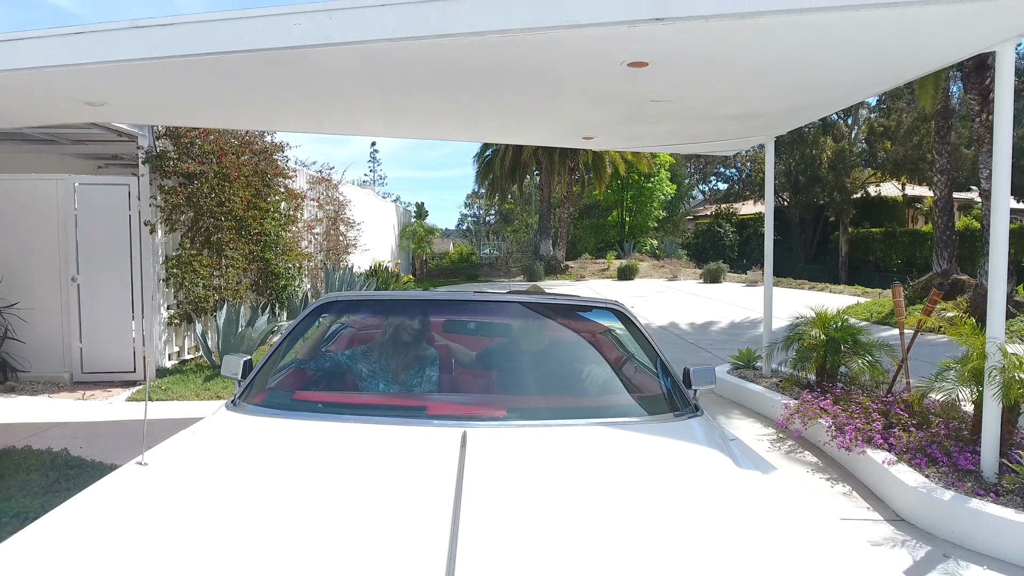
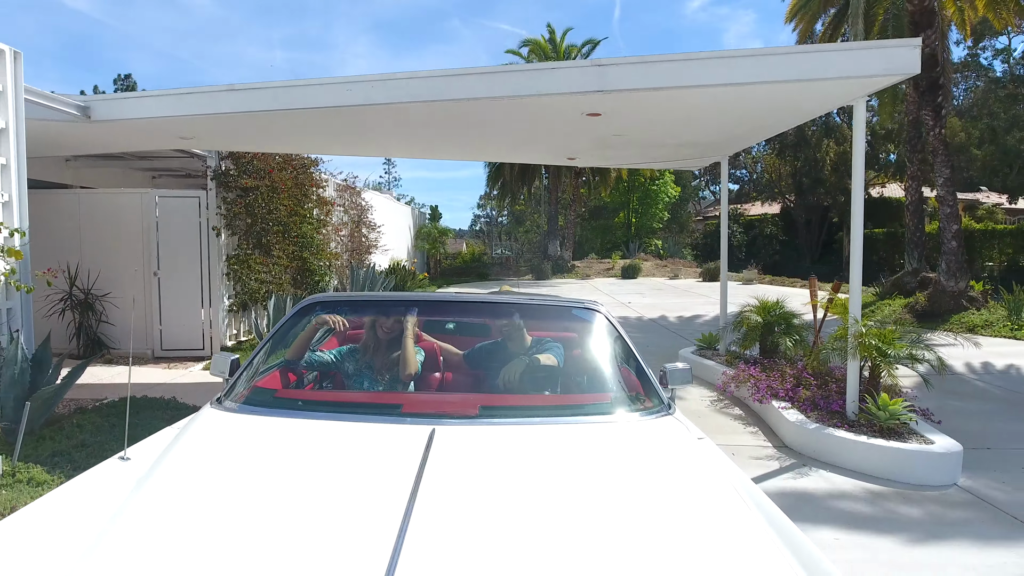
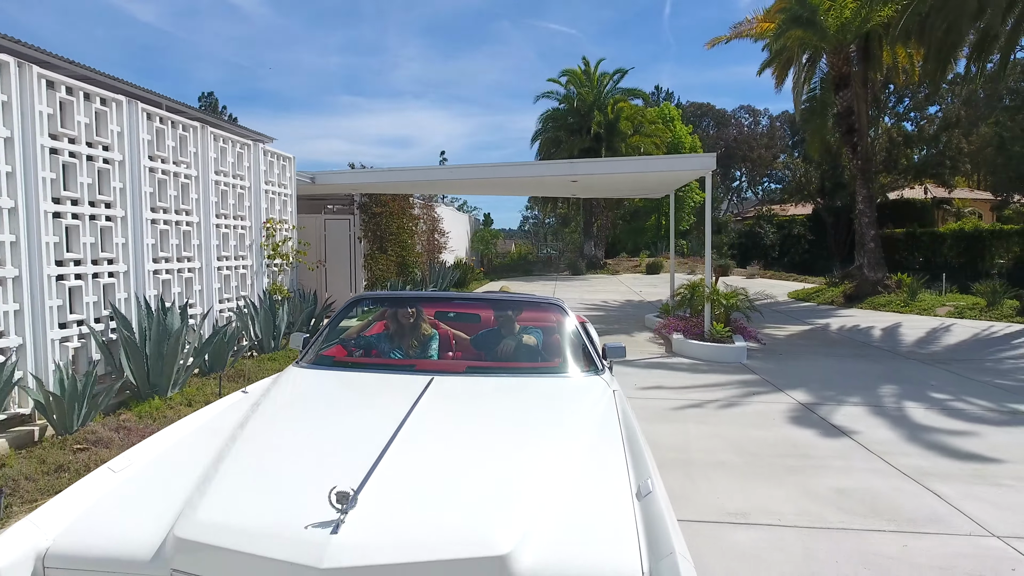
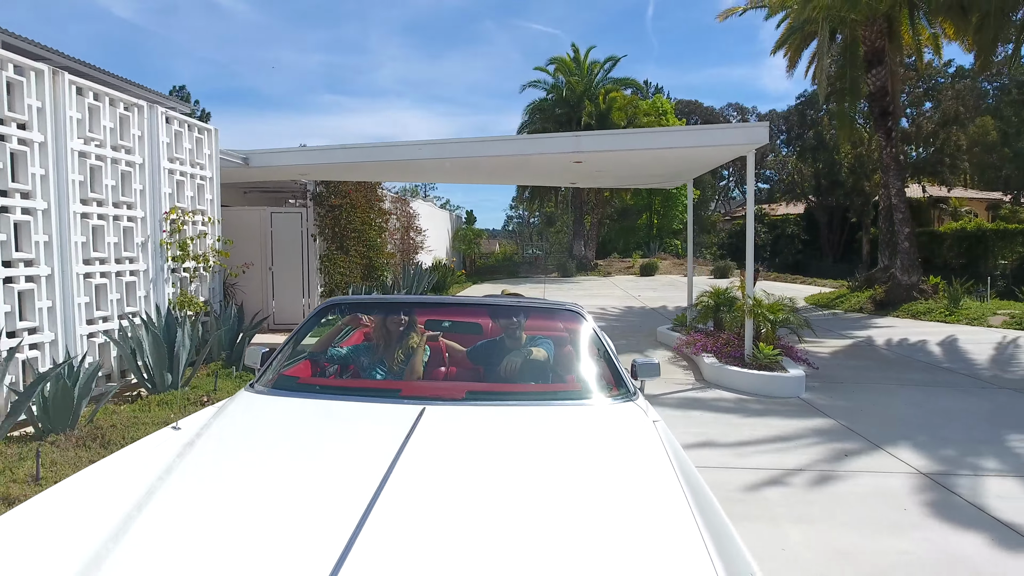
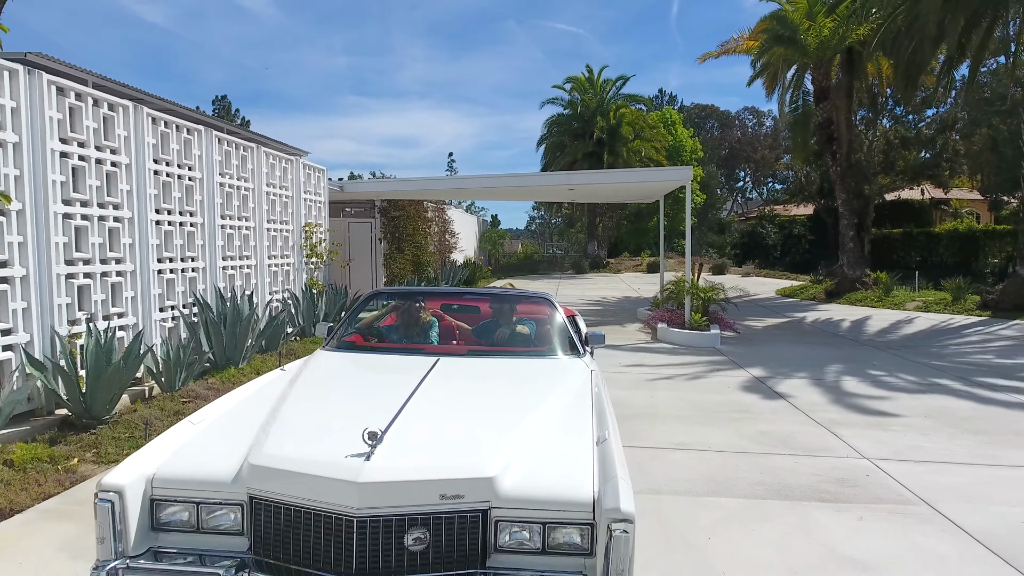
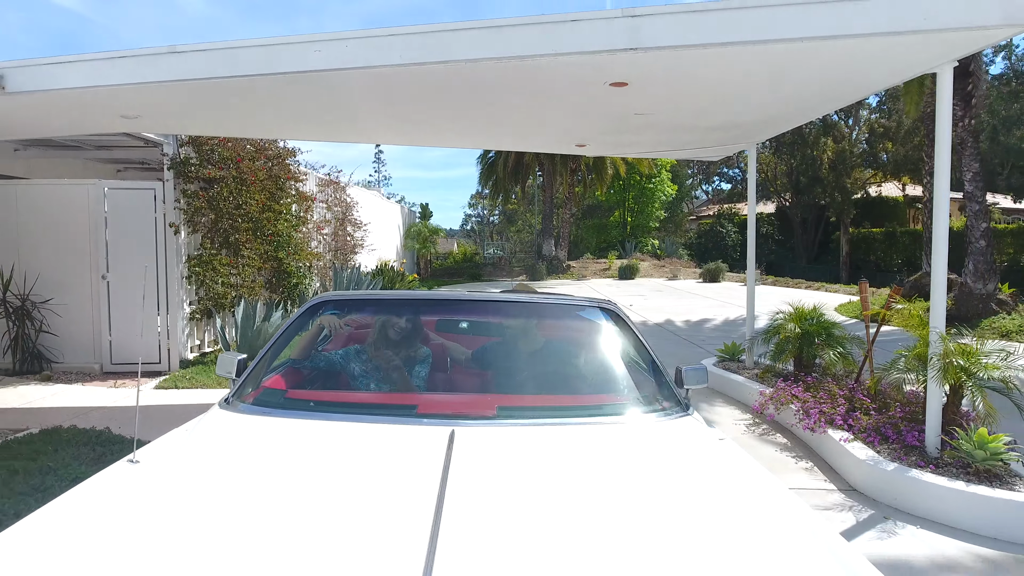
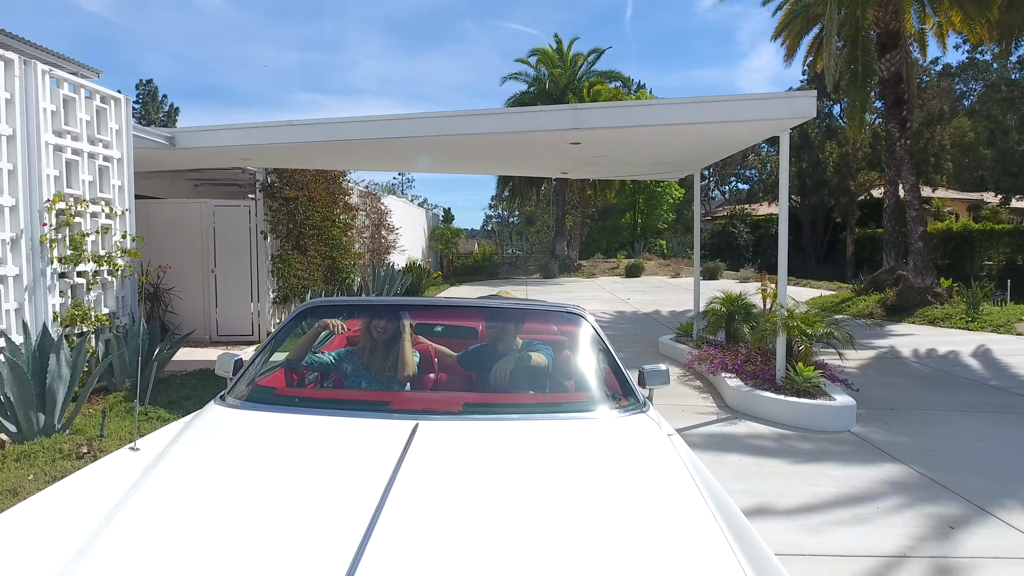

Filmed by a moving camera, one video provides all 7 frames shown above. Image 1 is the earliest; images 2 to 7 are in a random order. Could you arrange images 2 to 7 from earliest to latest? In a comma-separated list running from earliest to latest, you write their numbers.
6, 2, 7, 4, 3, 5
